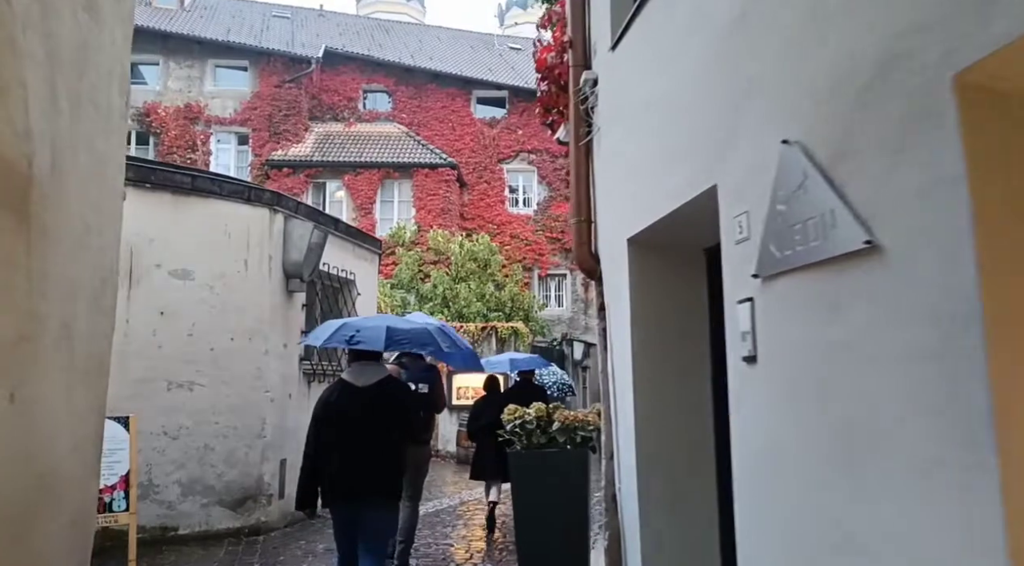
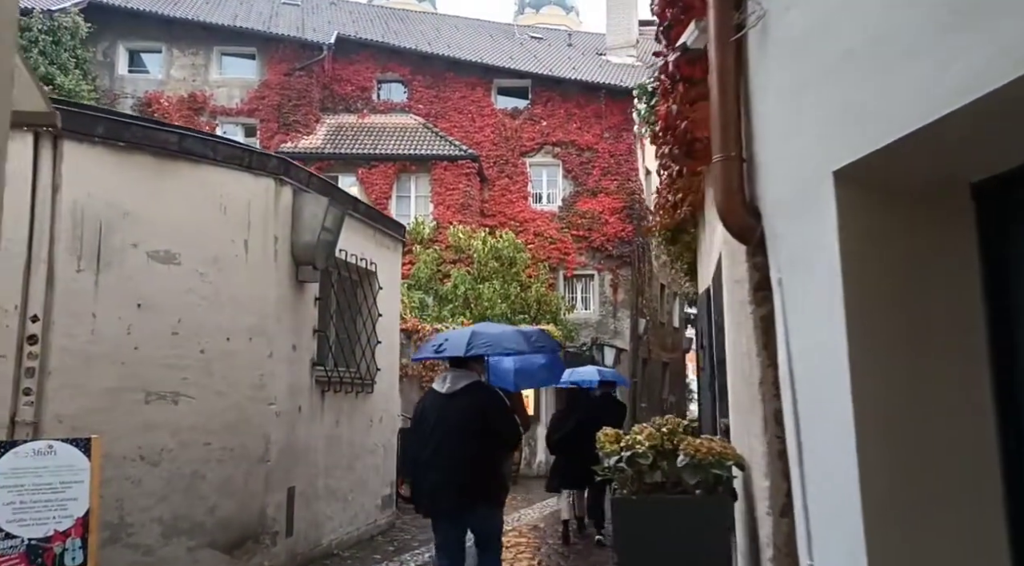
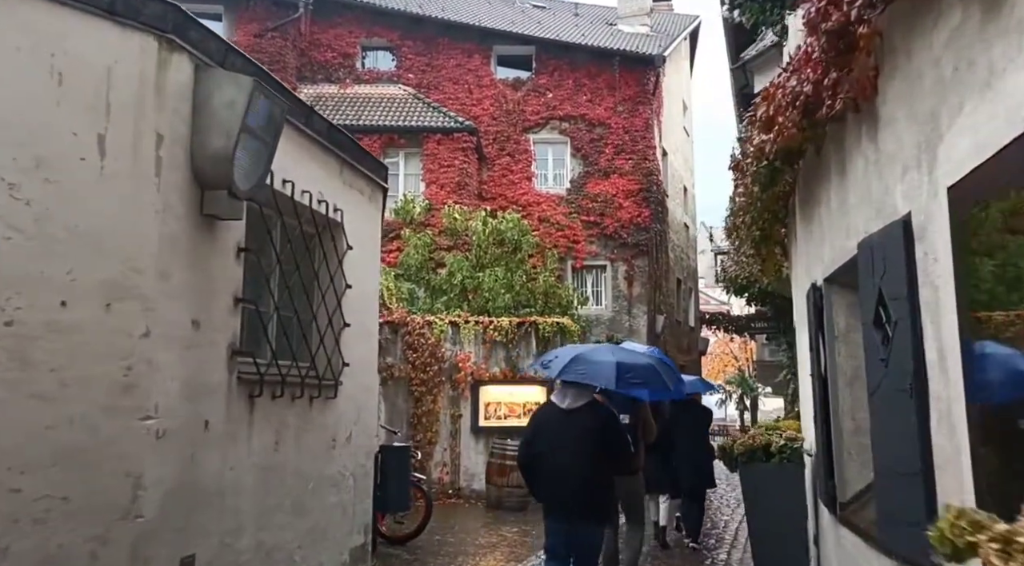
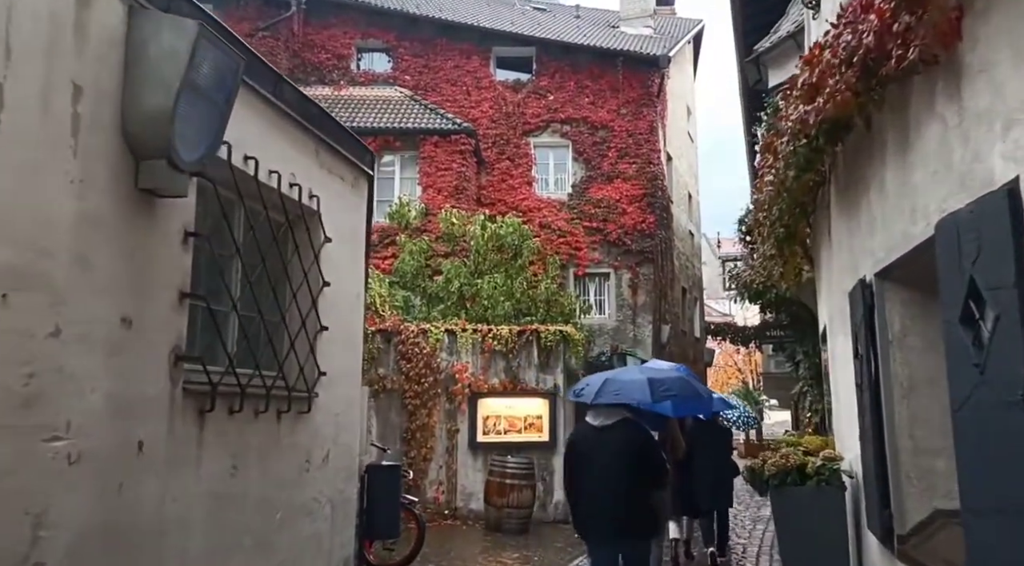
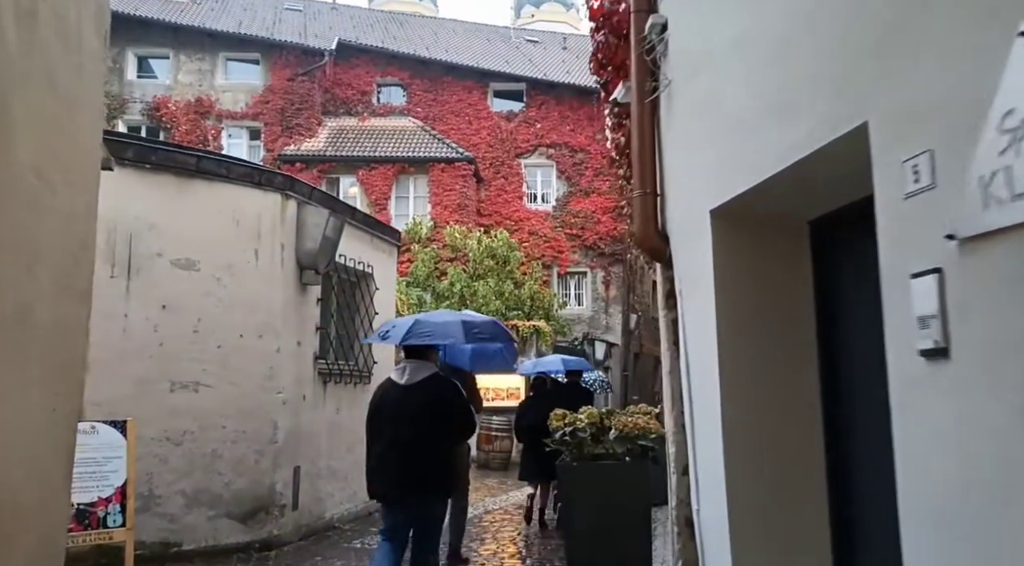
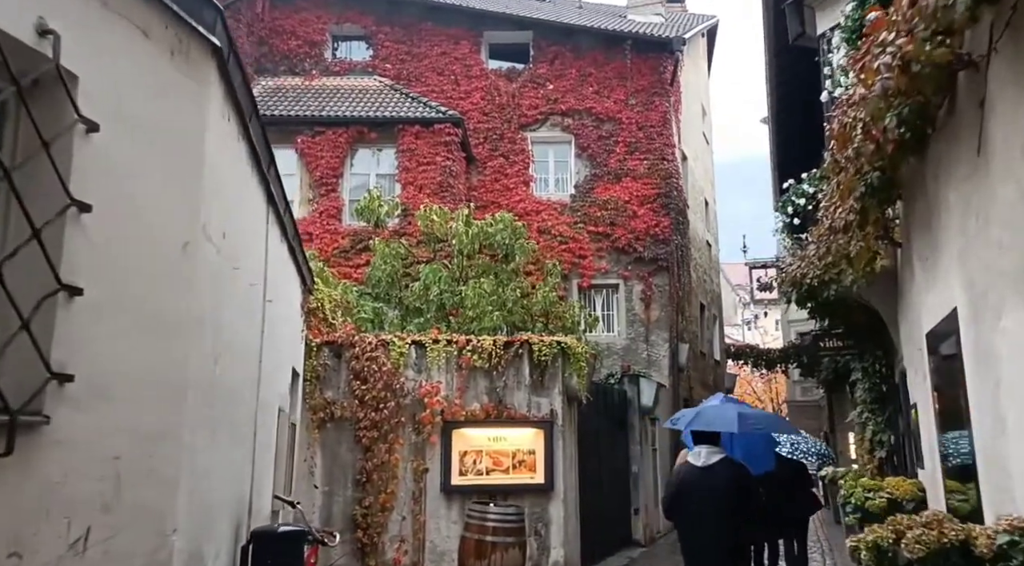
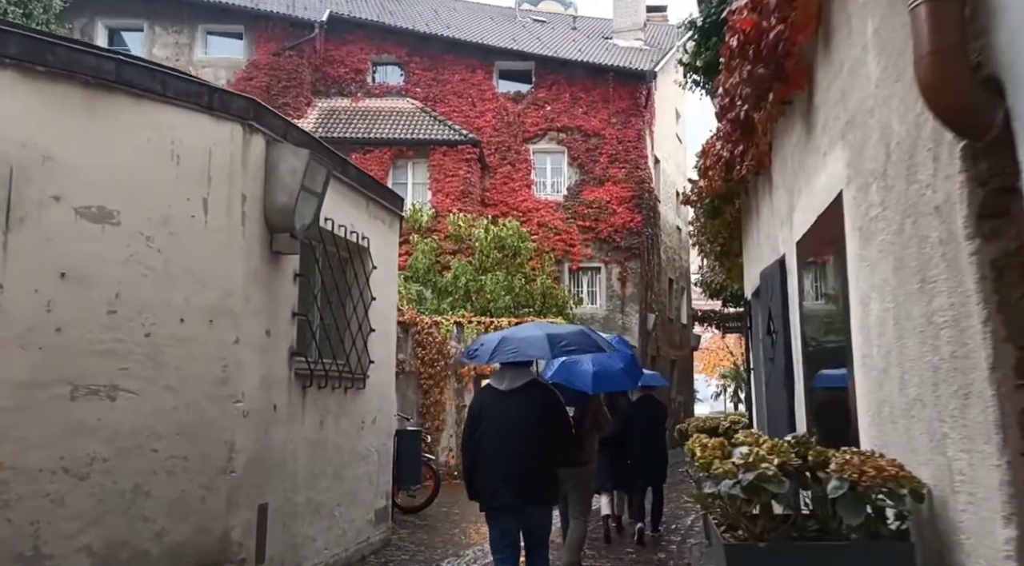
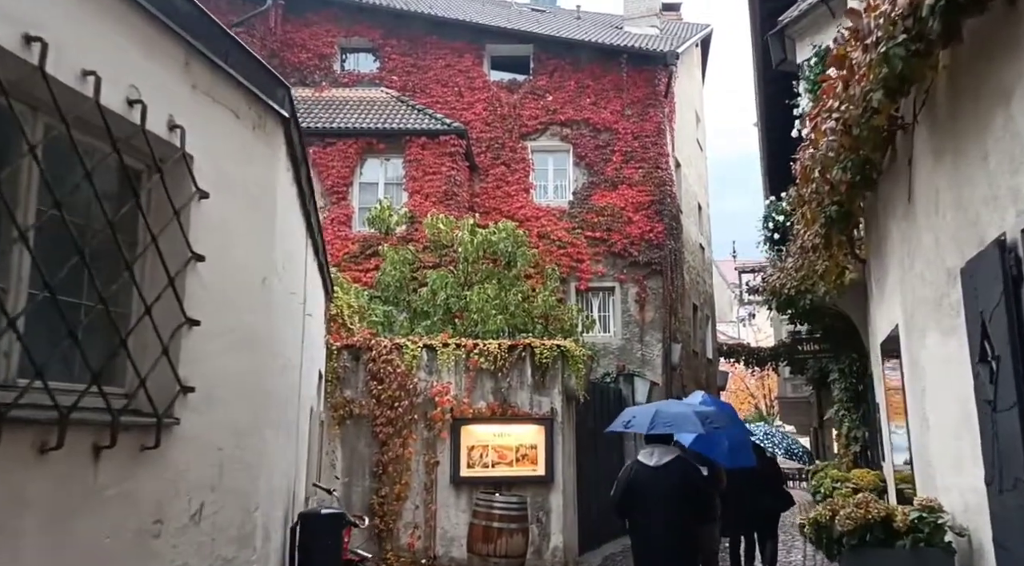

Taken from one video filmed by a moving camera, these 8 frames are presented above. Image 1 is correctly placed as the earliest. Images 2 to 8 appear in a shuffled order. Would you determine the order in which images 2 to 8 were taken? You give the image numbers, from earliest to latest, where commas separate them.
5, 2, 7, 3, 4, 8, 6
